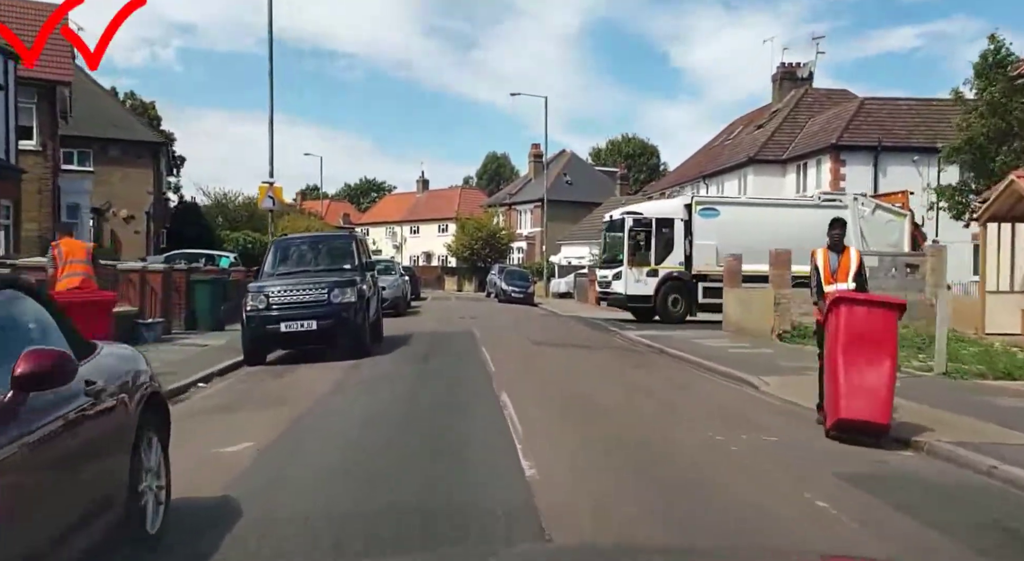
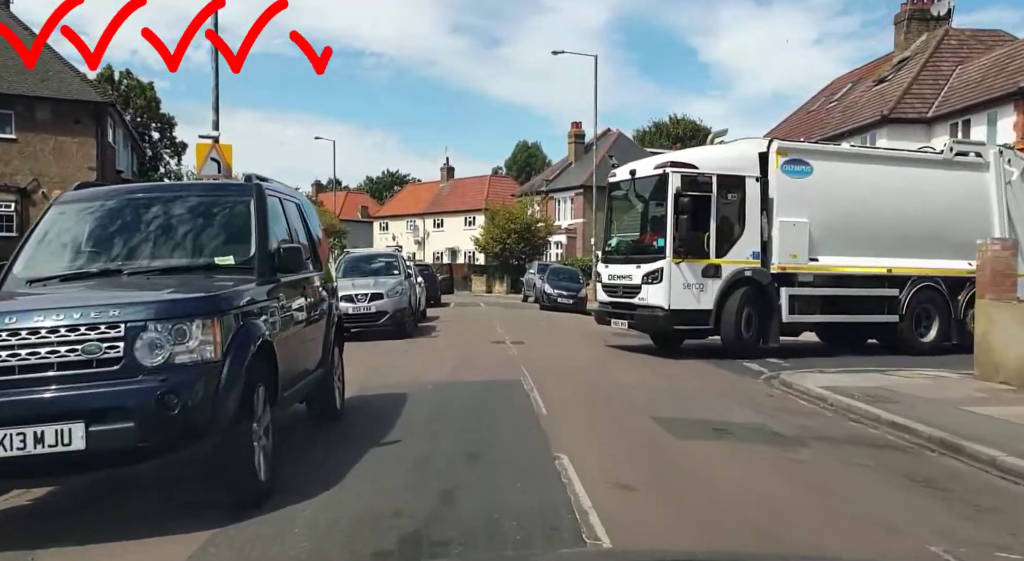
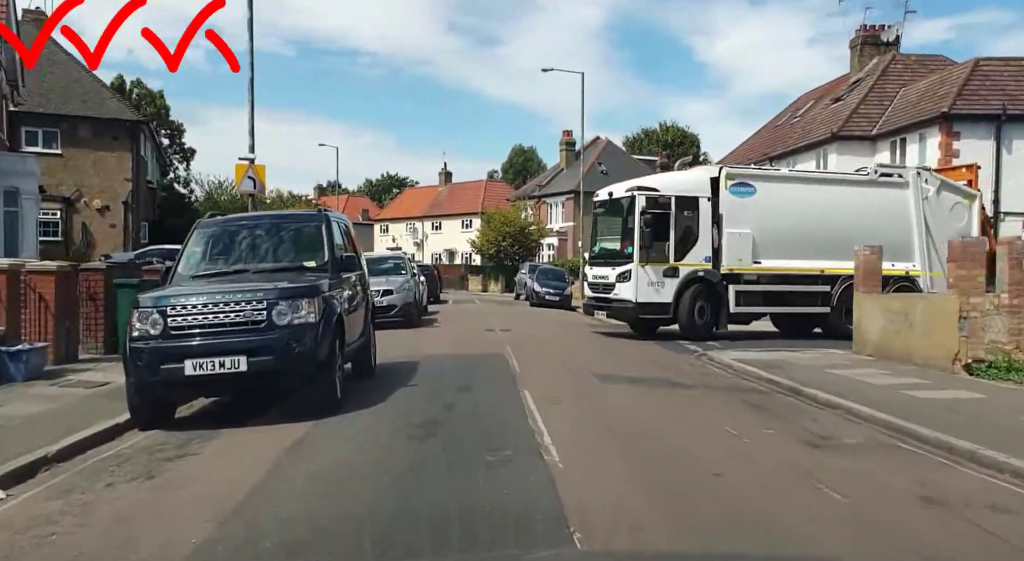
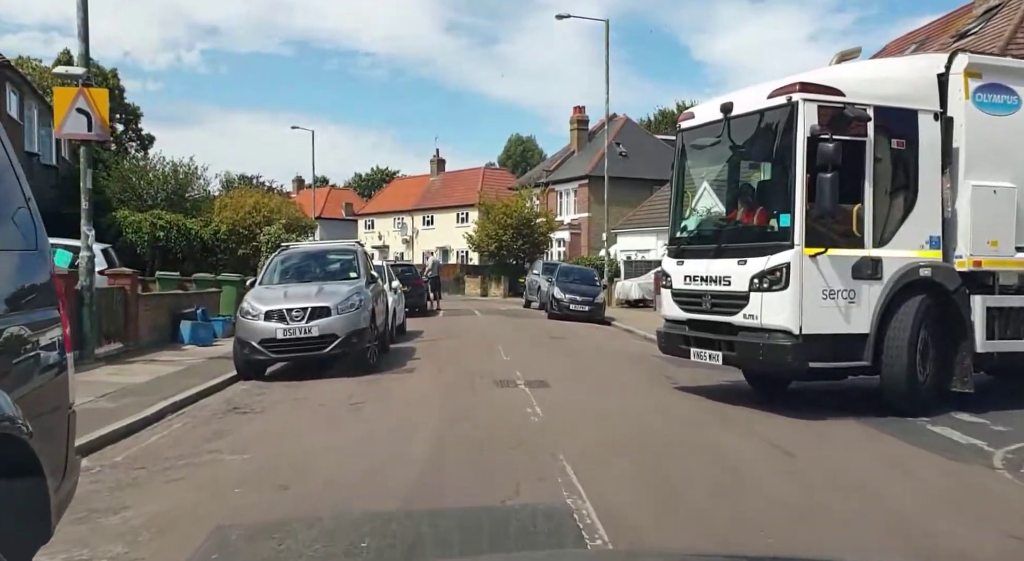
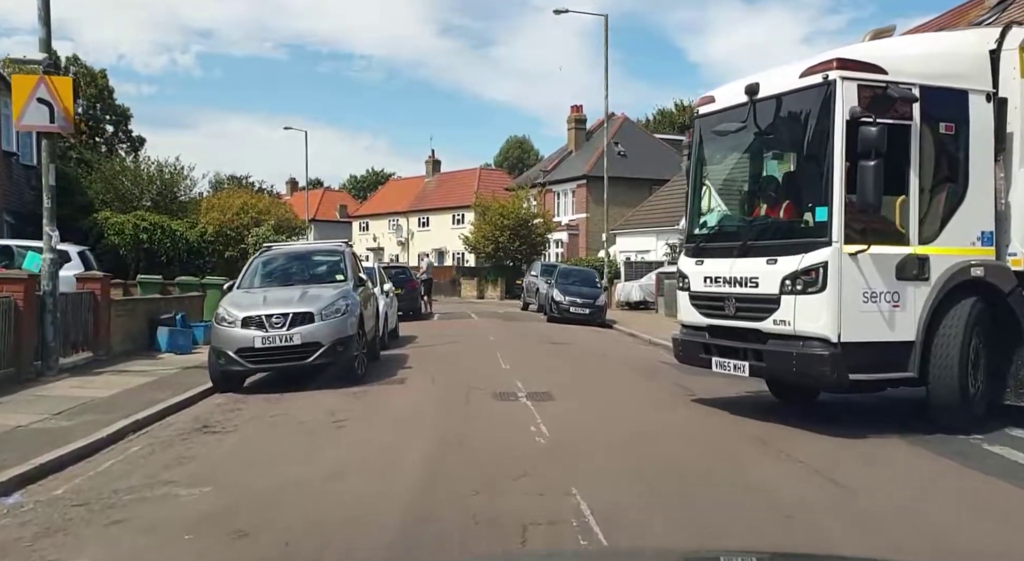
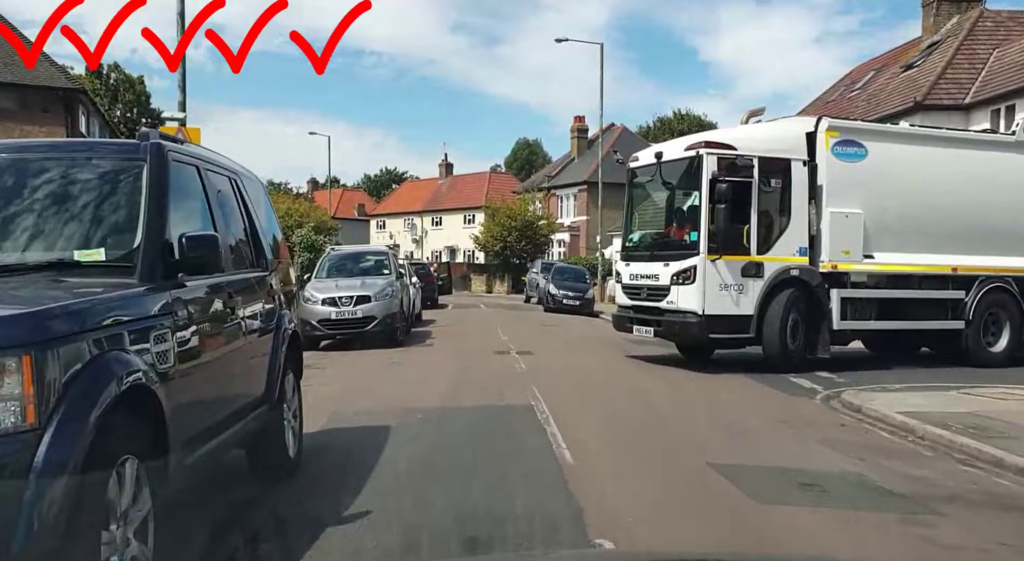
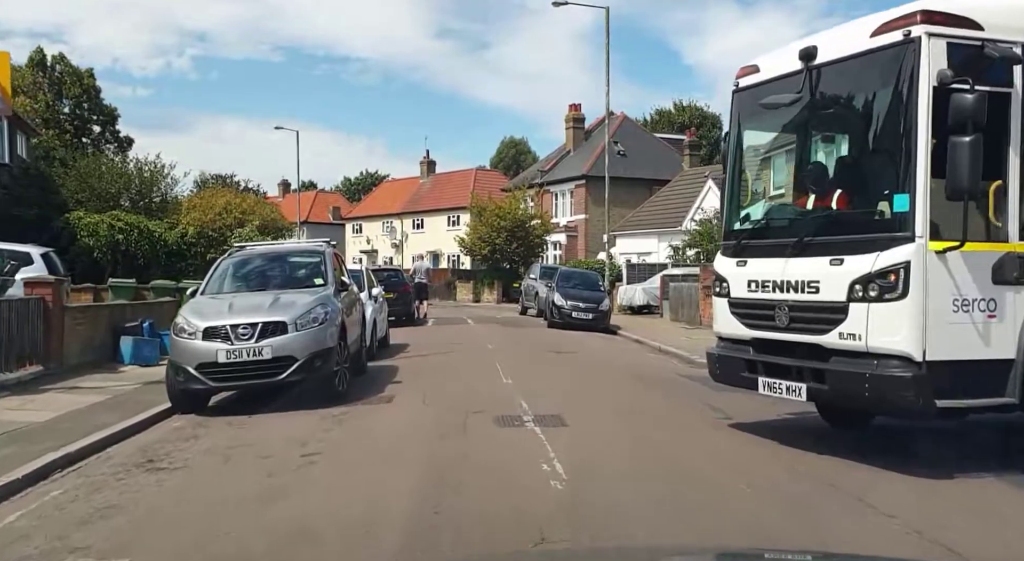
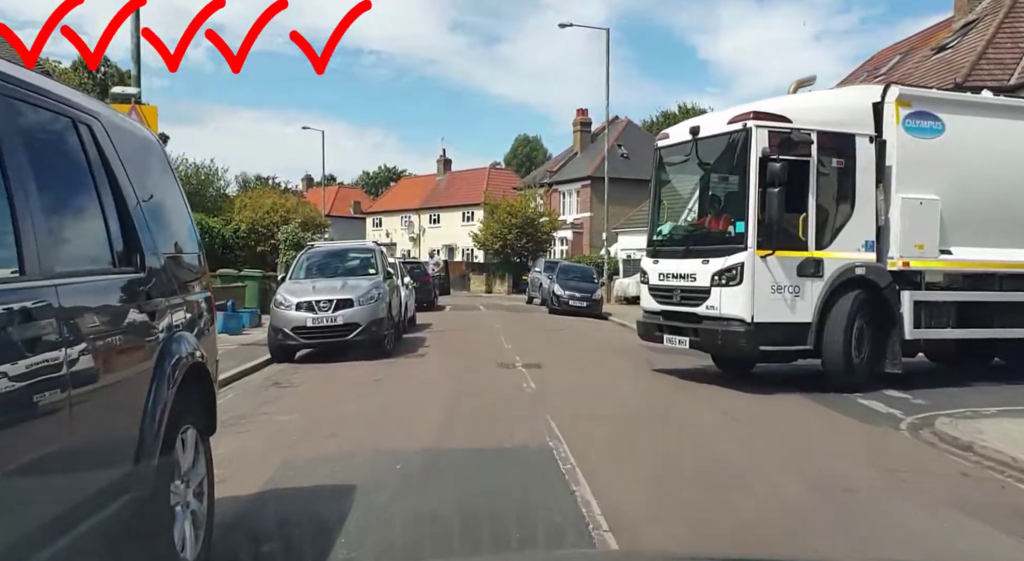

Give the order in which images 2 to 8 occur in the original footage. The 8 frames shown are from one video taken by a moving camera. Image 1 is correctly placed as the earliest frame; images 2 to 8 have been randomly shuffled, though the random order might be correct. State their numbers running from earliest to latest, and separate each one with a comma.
3, 2, 6, 8, 4, 5, 7
